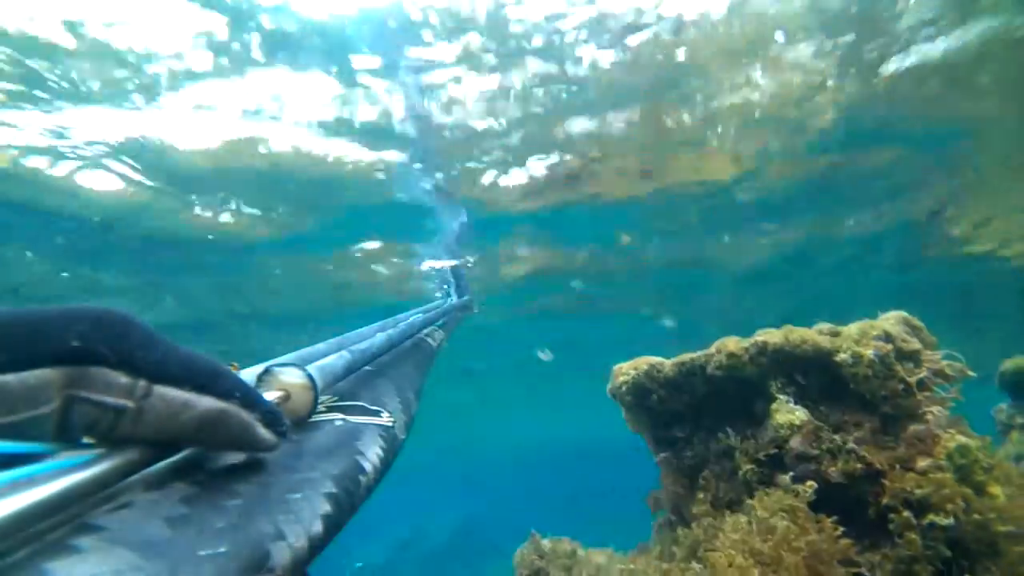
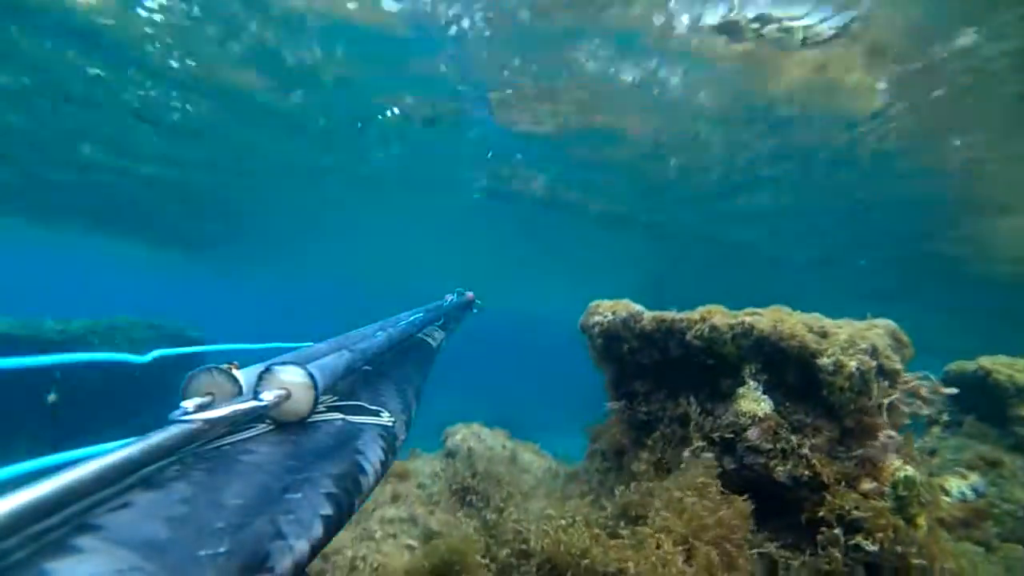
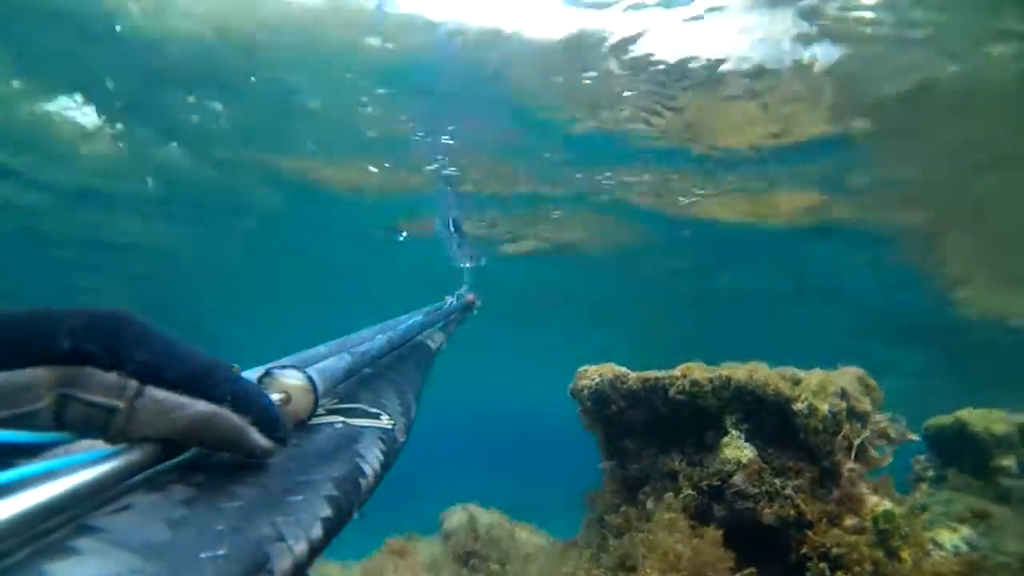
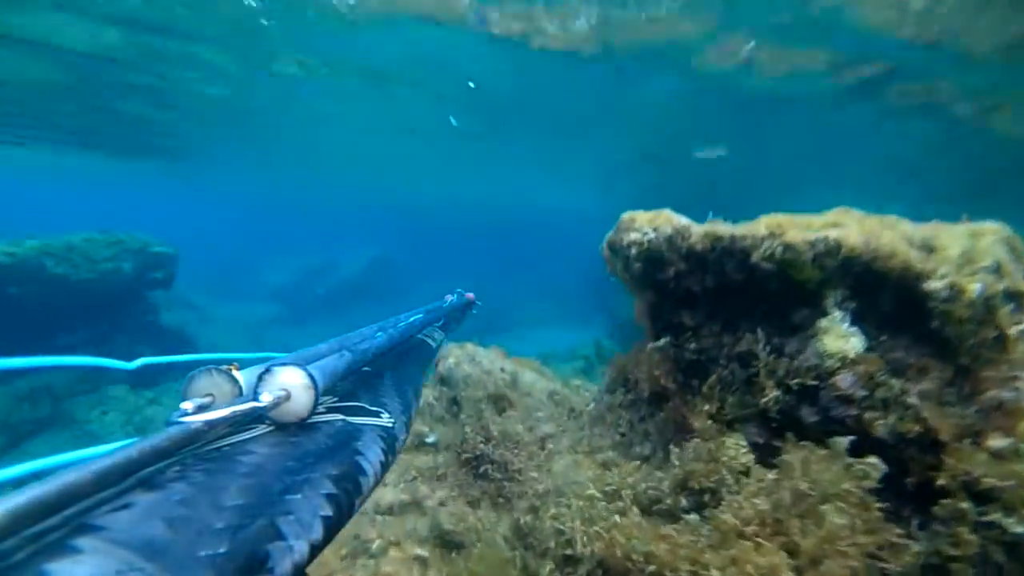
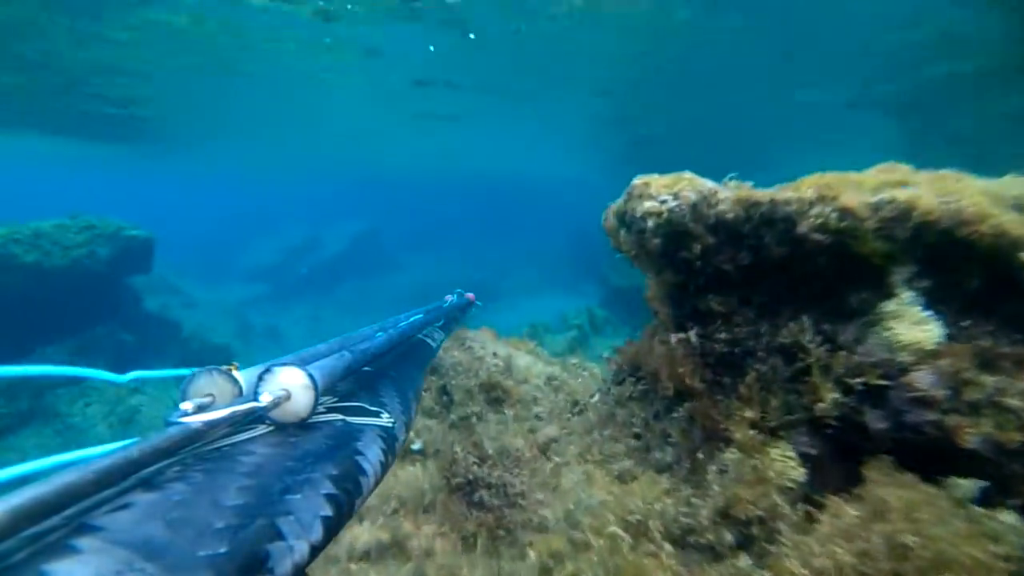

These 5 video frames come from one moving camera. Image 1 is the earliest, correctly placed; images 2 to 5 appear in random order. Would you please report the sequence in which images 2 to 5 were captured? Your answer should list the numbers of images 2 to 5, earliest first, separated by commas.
3, 2, 4, 5
